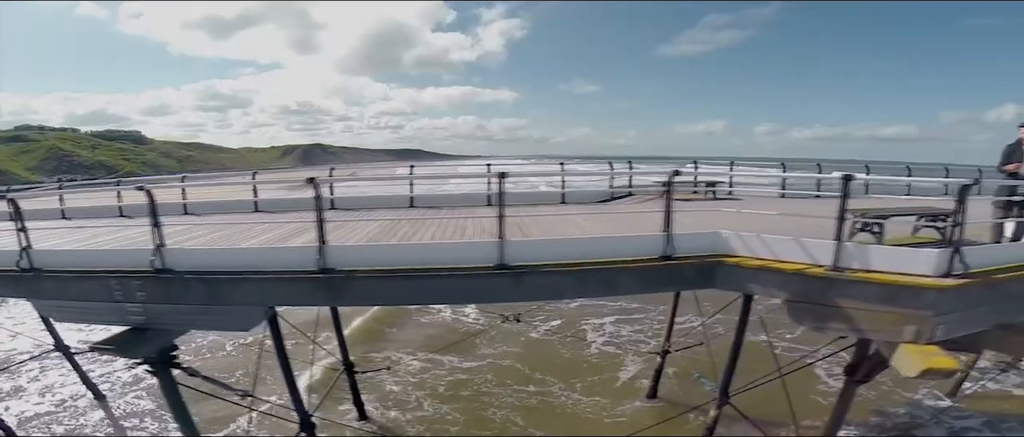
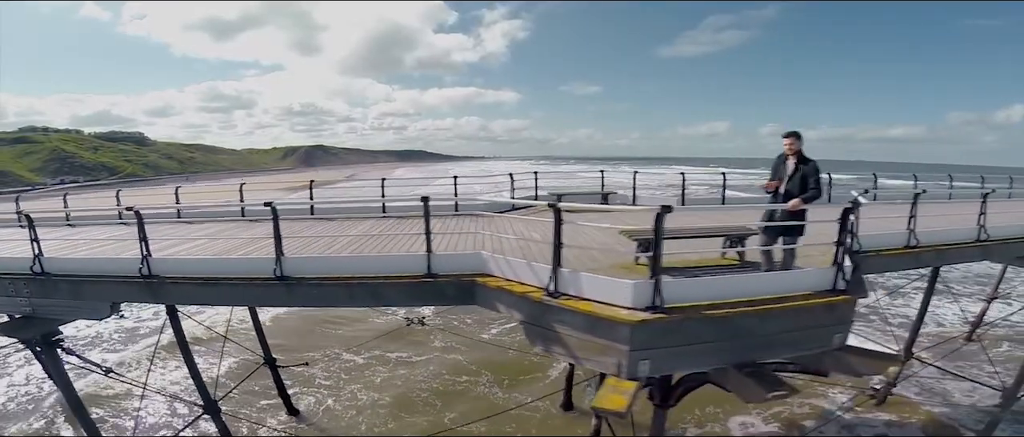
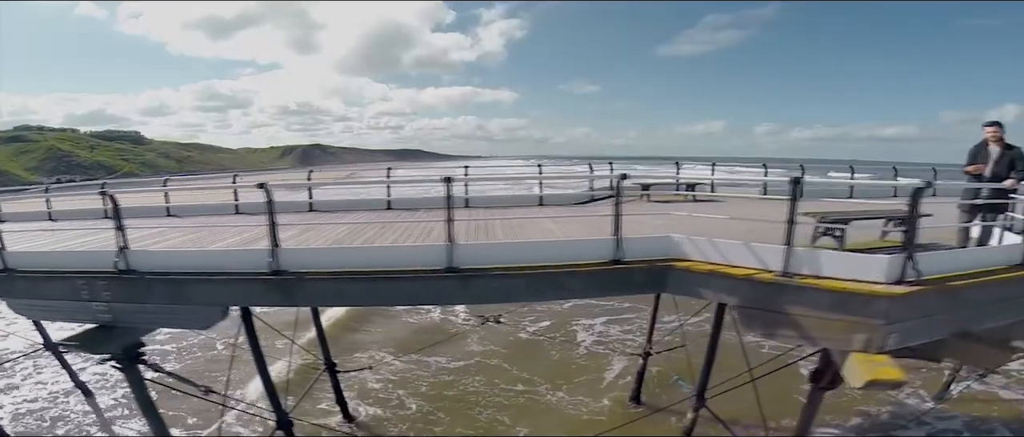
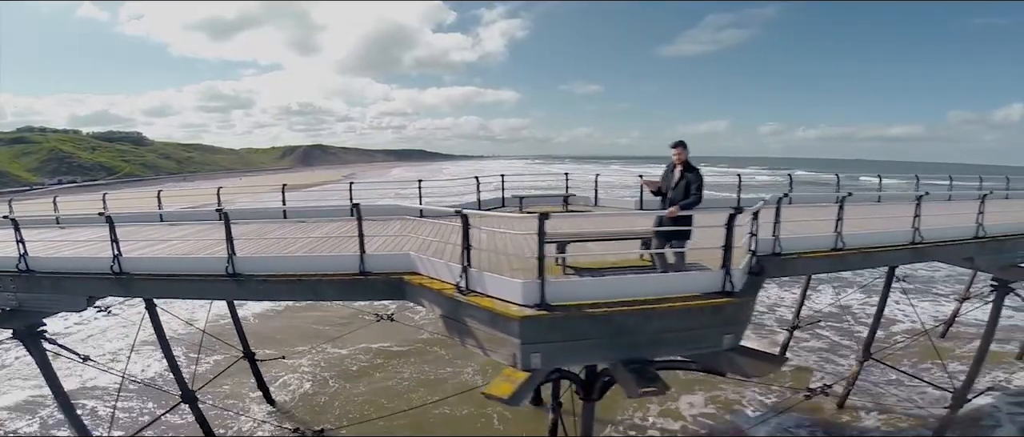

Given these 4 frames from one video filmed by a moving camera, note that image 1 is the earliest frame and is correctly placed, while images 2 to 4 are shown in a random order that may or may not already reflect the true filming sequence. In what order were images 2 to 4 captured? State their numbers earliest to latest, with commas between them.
3, 2, 4
